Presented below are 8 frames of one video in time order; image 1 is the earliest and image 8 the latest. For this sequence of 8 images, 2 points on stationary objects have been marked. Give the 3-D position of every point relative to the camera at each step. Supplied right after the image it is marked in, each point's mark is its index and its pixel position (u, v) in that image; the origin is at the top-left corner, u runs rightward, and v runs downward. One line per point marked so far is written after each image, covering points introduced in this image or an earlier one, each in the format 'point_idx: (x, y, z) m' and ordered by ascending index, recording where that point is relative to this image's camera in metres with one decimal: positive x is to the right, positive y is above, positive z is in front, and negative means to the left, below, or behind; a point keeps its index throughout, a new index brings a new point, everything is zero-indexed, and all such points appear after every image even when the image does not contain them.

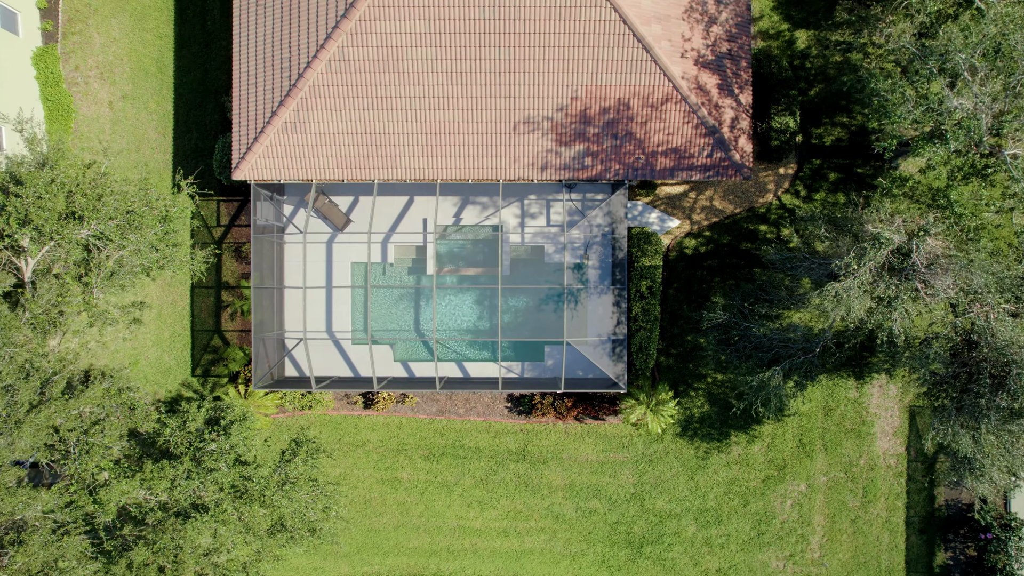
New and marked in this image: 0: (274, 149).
0: (-7.0, +4.1, +18.8) m
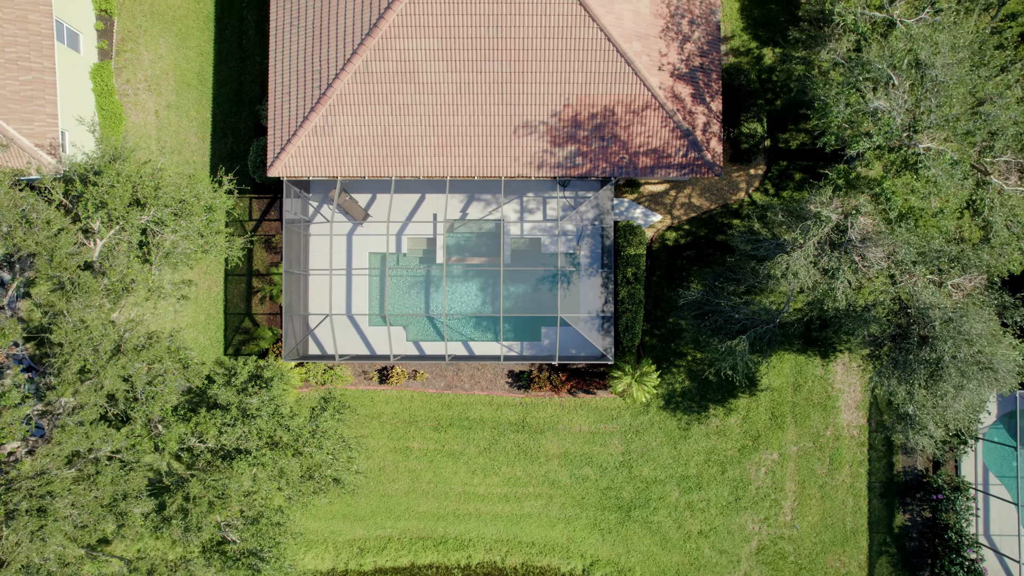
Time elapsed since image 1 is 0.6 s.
0: (-7.0, +4.6, +21.6) m
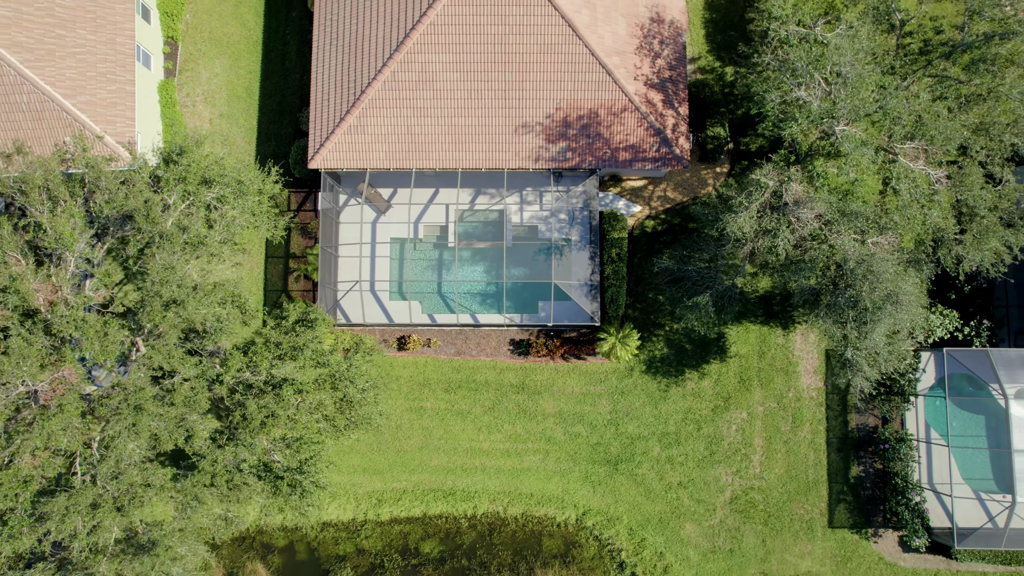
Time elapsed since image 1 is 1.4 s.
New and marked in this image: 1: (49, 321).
0: (-6.9, +5.7, +25.8) m
1: (-13.7, -0.9, +19.4) m
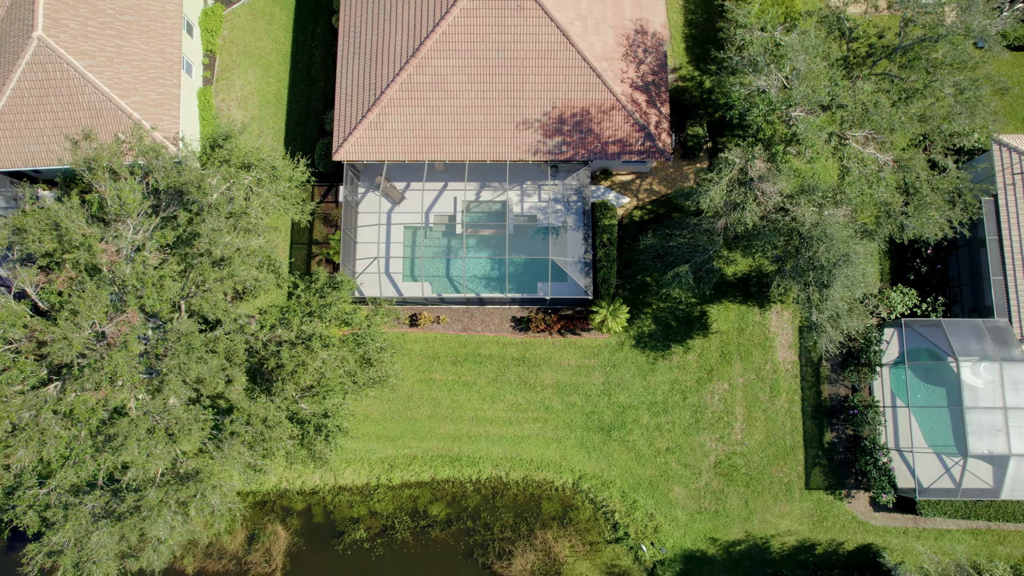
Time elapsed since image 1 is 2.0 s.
0: (-6.9, +6.7, +29.2) m
1: (-13.6, +0.5, +22.4) m
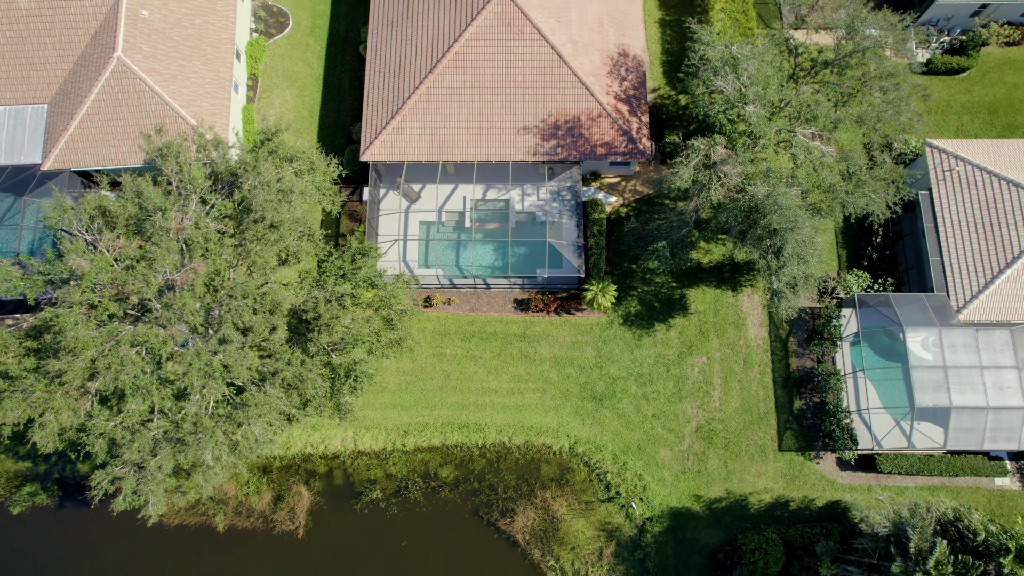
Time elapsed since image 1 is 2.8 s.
0: (-6.8, +7.7, +34.0) m
1: (-13.5, +2.1, +26.7) m
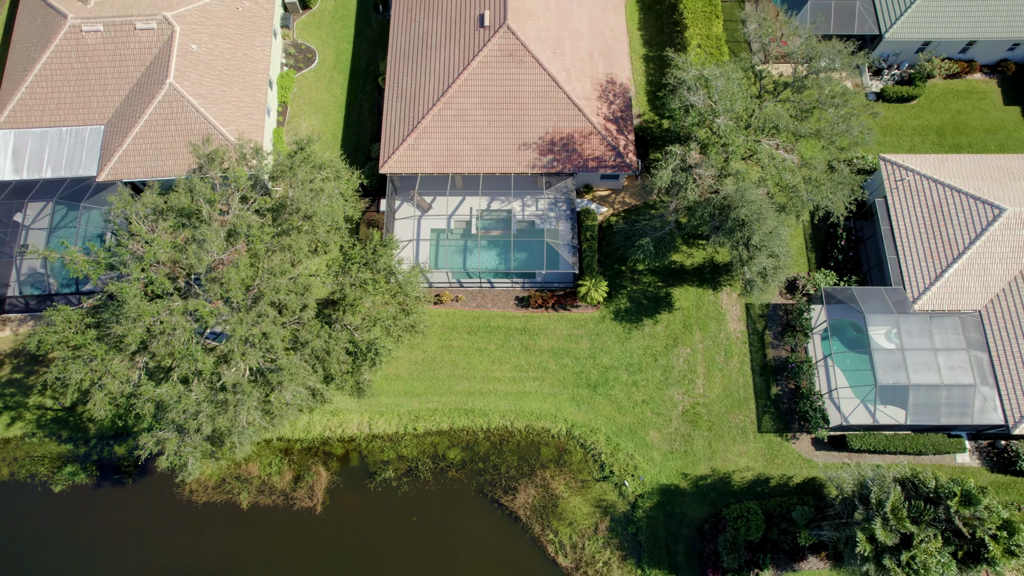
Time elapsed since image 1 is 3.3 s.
0: (-6.7, +7.8, +38.5) m
1: (-13.4, +2.9, +30.7) m
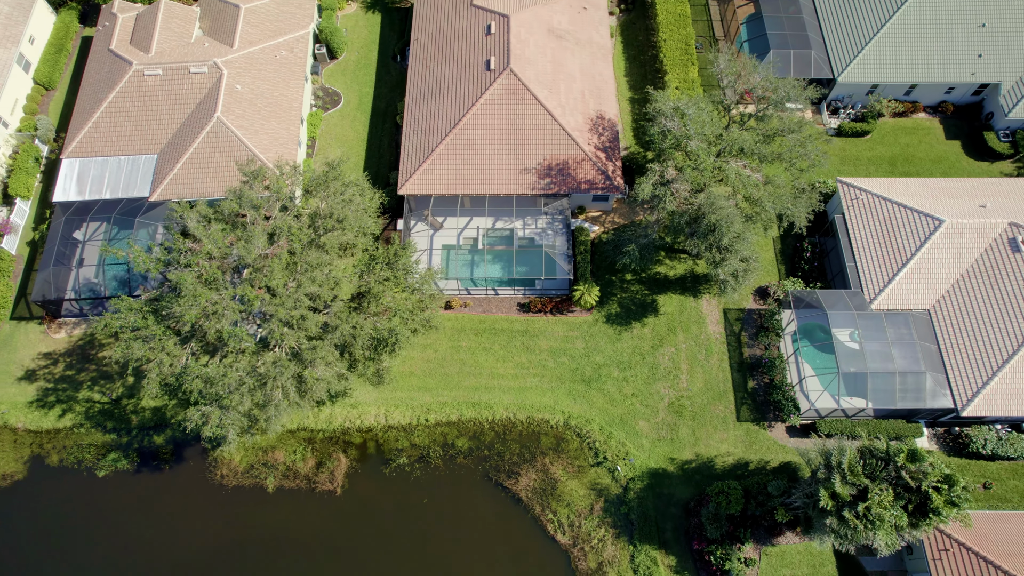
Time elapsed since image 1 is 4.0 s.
0: (-6.5, +7.3, +43.9) m
1: (-13.3, +3.2, +35.6) m
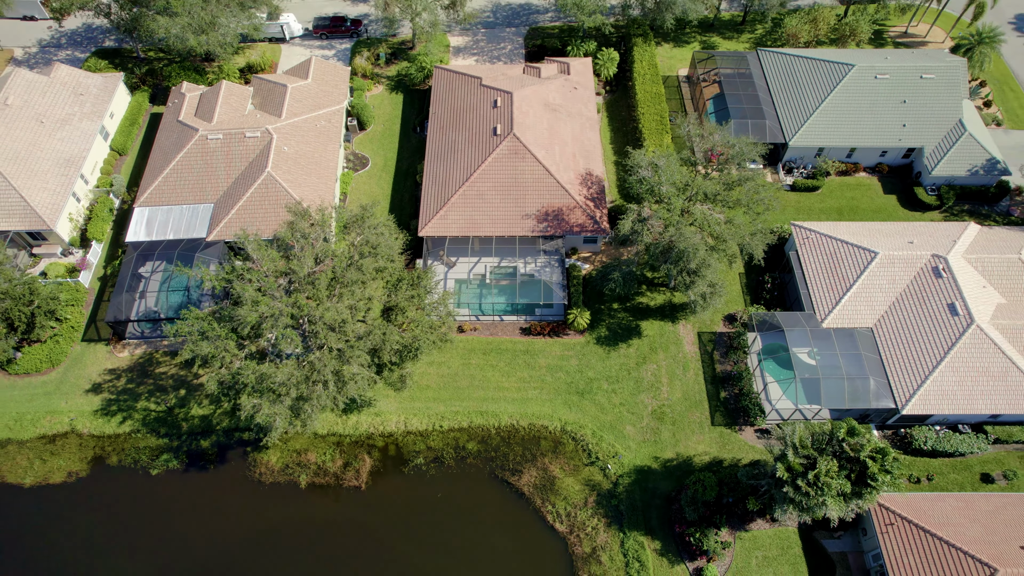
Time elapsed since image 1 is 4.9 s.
0: (-6.3, +5.1, +51.9) m
1: (-13.0, +2.2, +43.1) m
